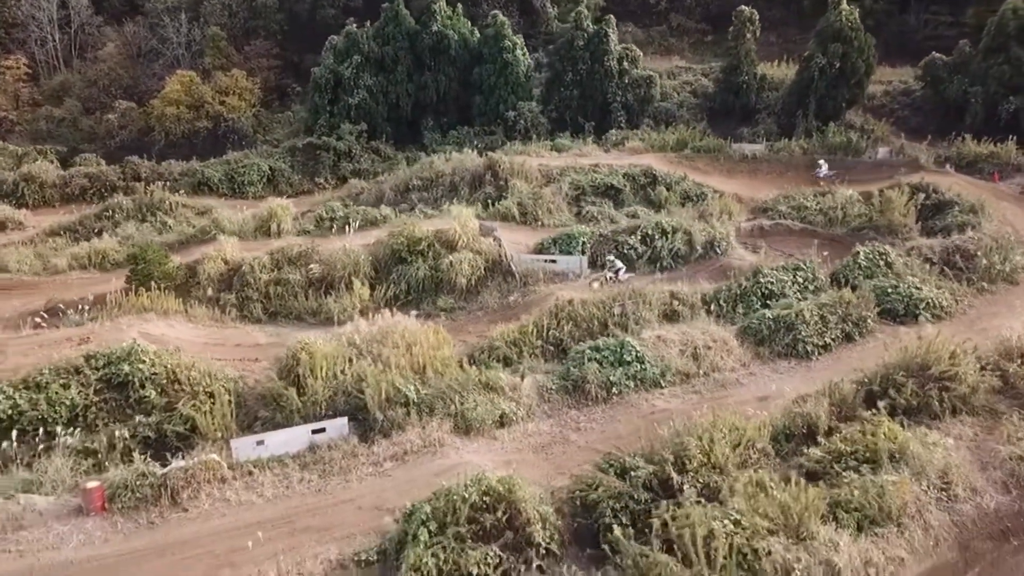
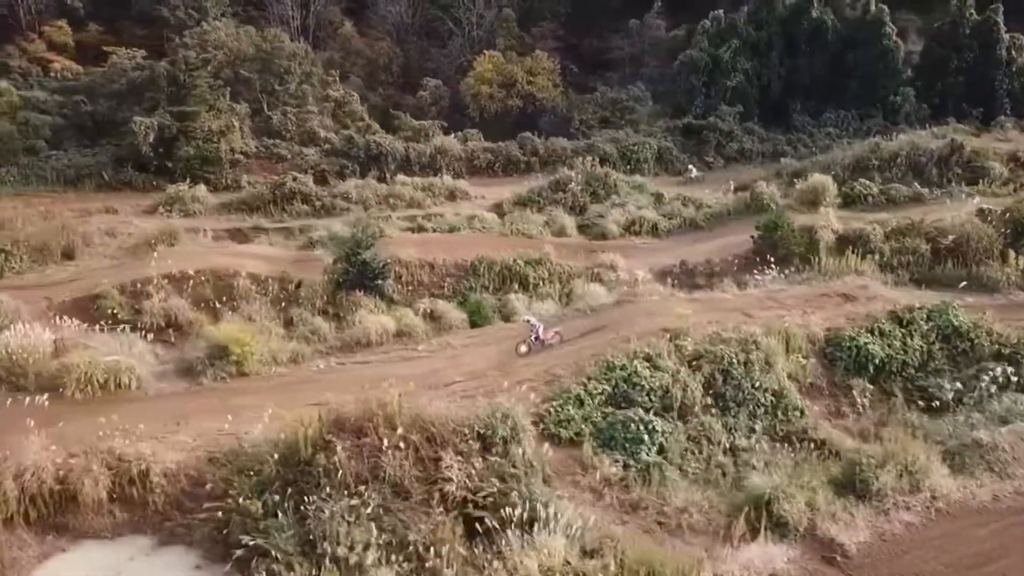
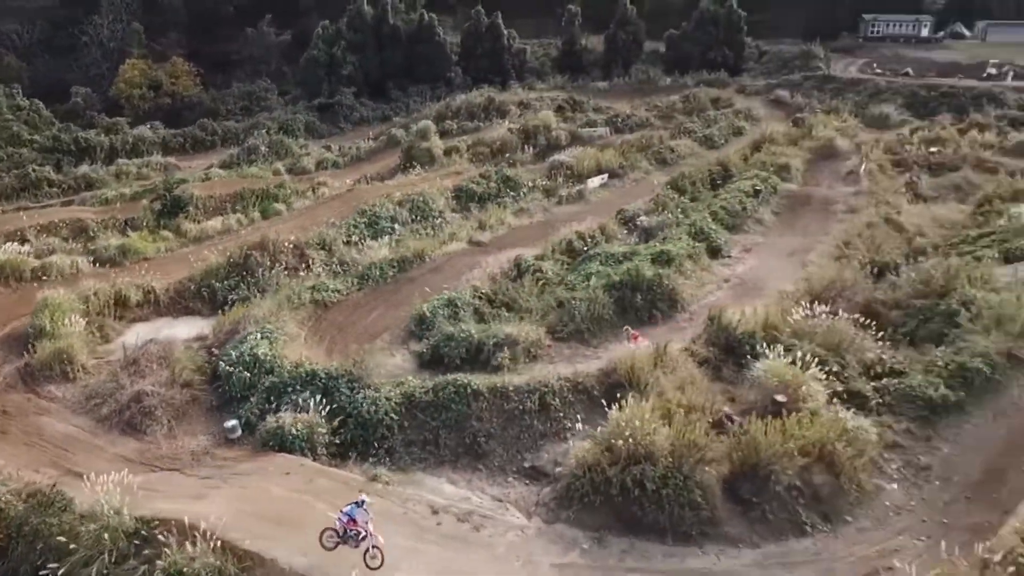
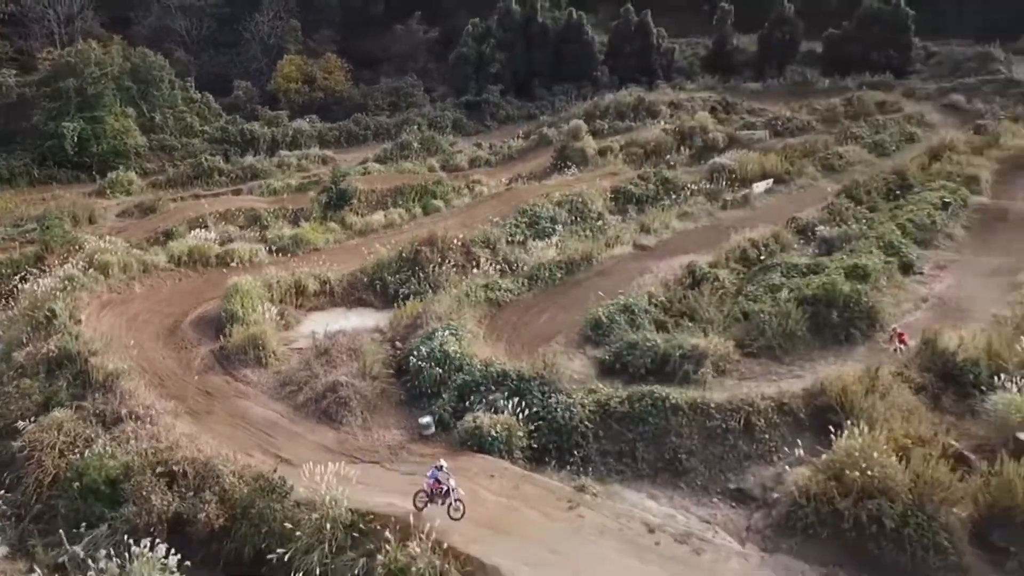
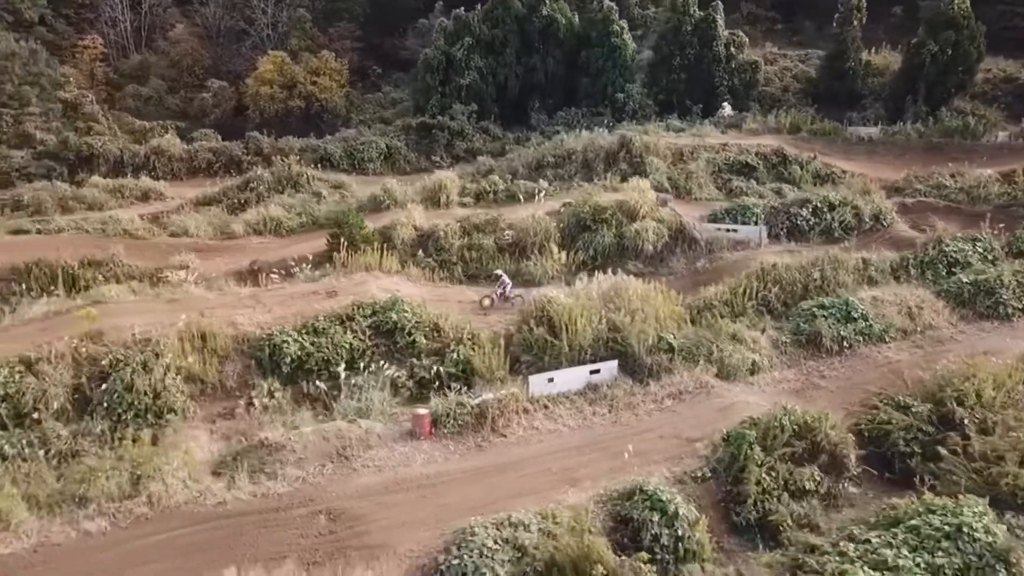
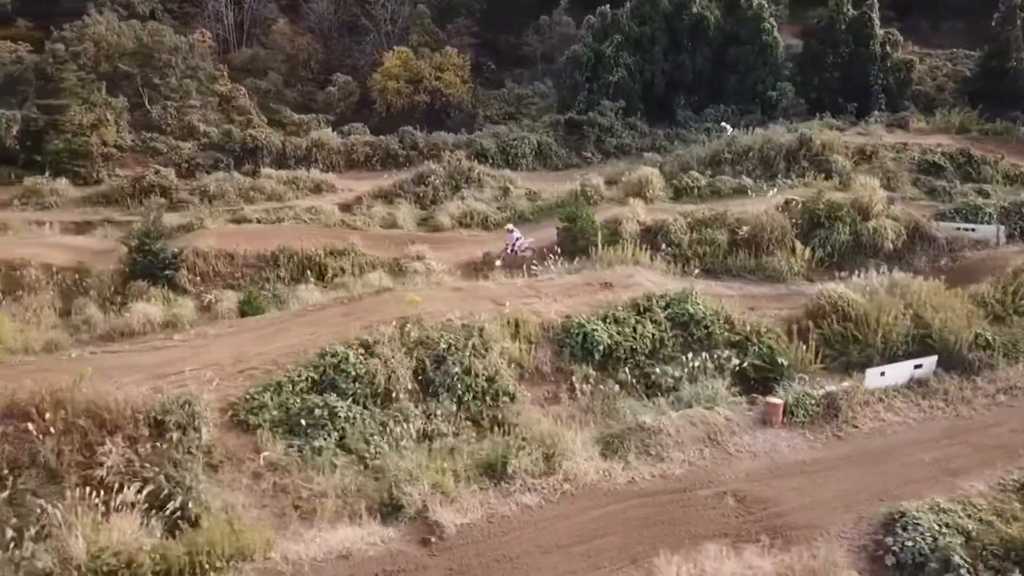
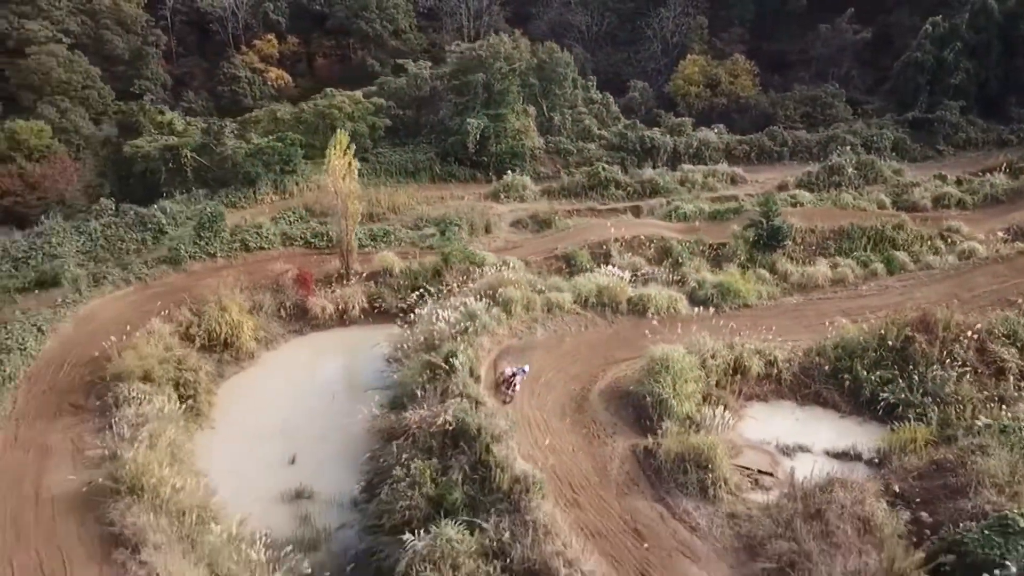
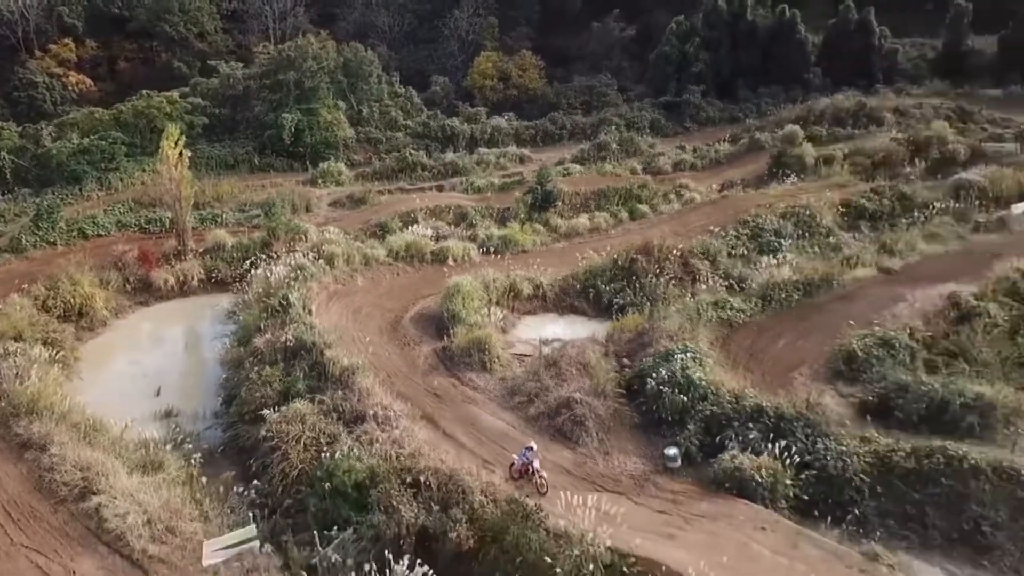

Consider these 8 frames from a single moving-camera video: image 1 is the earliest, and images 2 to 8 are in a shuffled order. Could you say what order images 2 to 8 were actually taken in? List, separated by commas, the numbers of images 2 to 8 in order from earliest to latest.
5, 6, 2, 7, 8, 4, 3
